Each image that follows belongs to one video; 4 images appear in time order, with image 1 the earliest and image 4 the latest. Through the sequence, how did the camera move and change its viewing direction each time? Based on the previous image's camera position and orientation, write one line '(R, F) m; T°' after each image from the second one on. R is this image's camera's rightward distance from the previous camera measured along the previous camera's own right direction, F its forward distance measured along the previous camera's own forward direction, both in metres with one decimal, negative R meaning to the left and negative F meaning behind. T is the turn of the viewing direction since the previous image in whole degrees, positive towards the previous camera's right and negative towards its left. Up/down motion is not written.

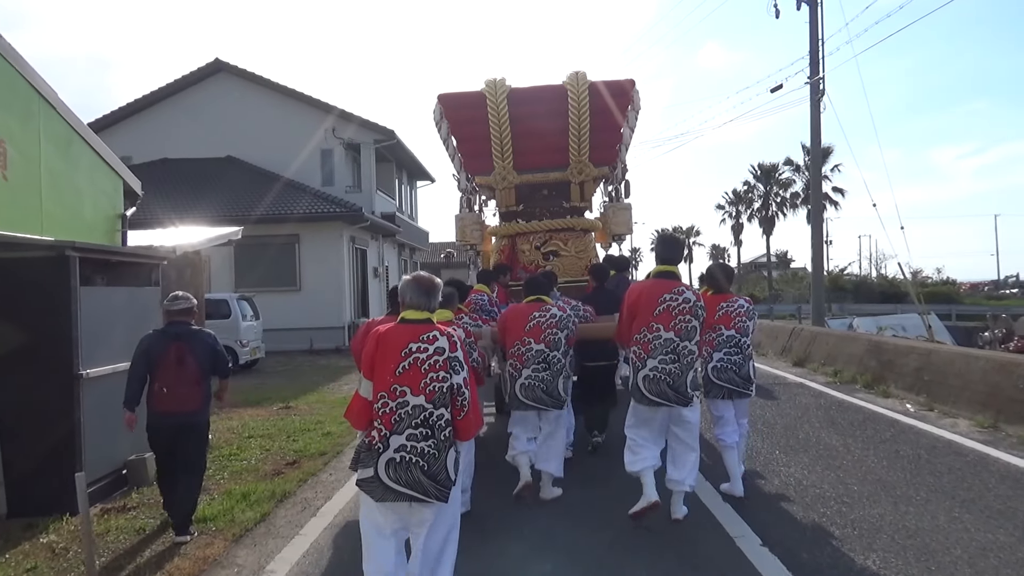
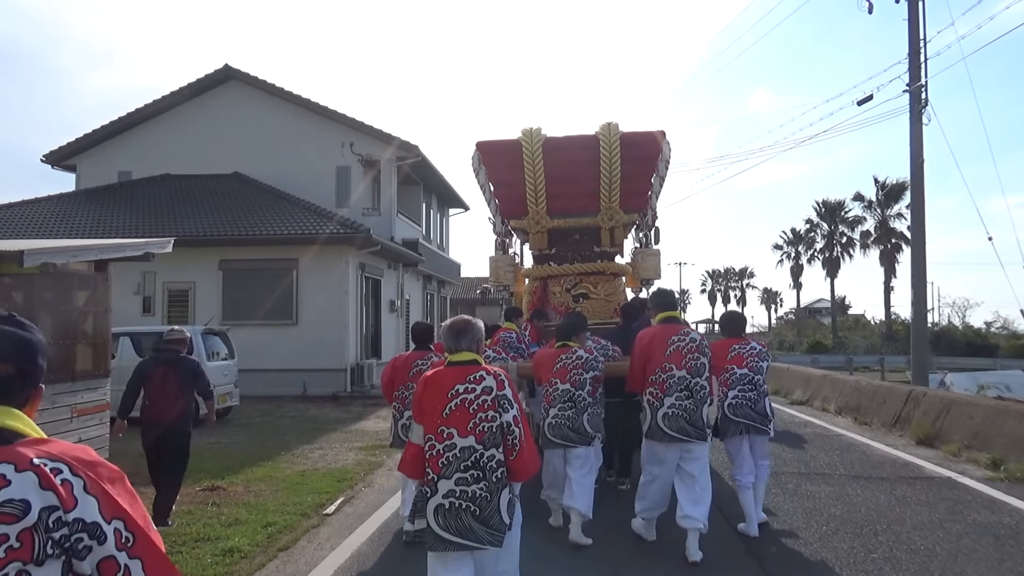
(+0.2, +3.0) m; -3°
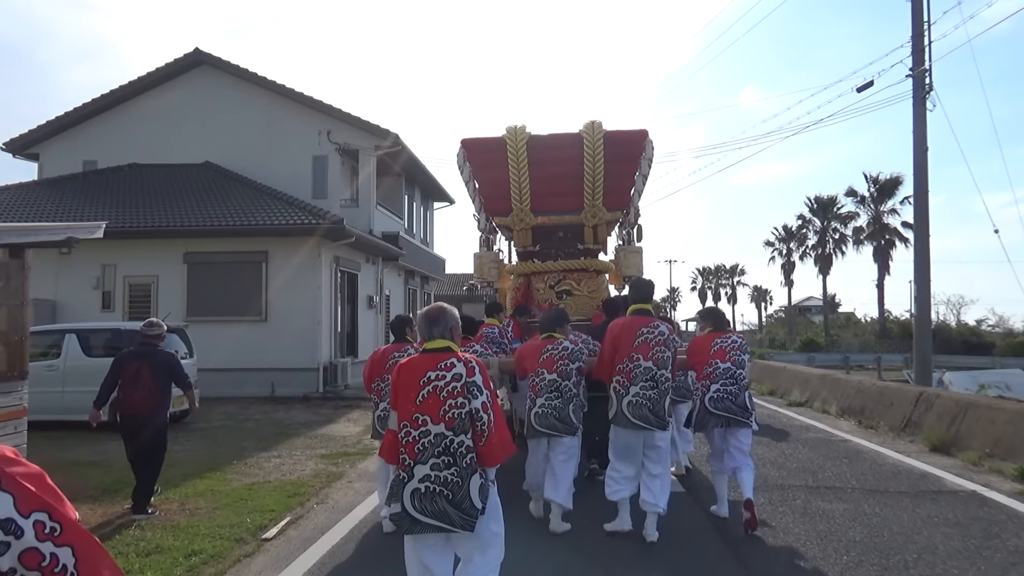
(+0.2, +0.9) m; +1°
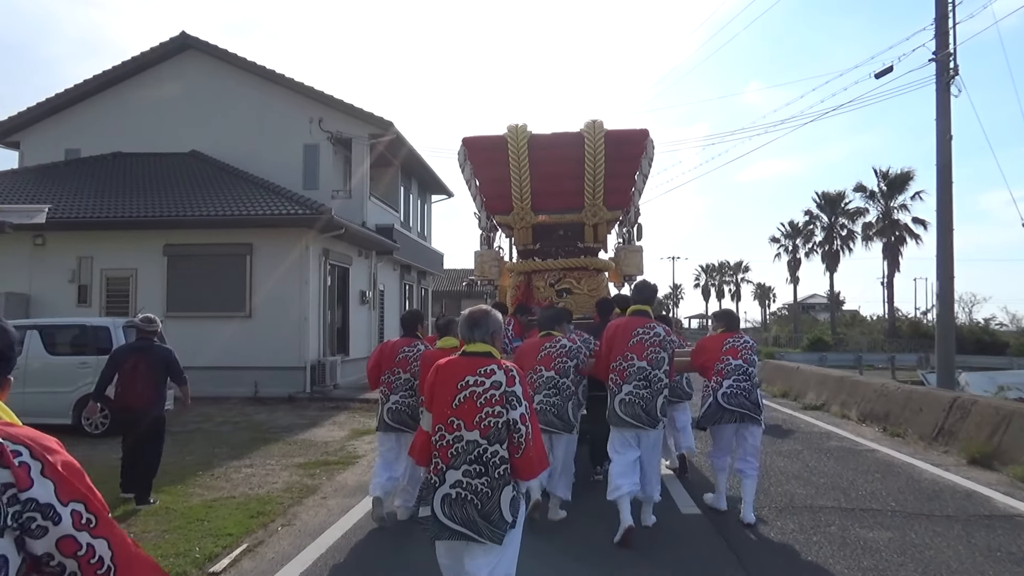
(+0.1, +0.8) m; 0°
